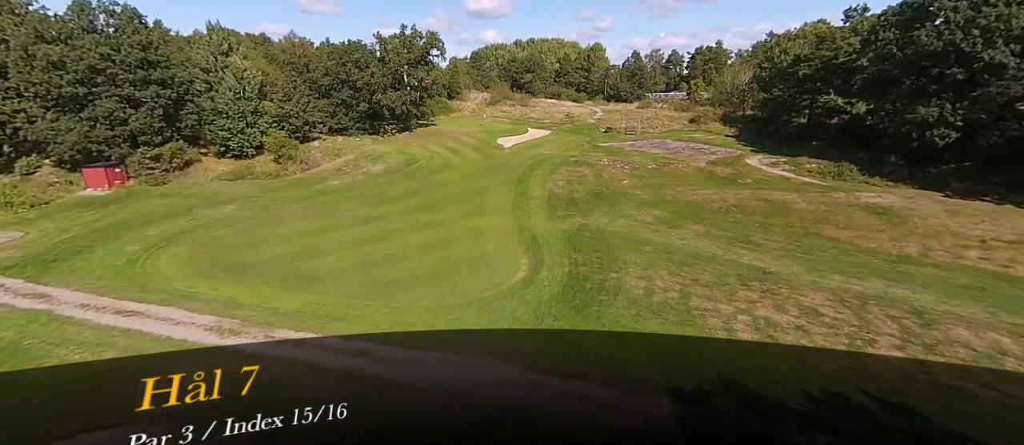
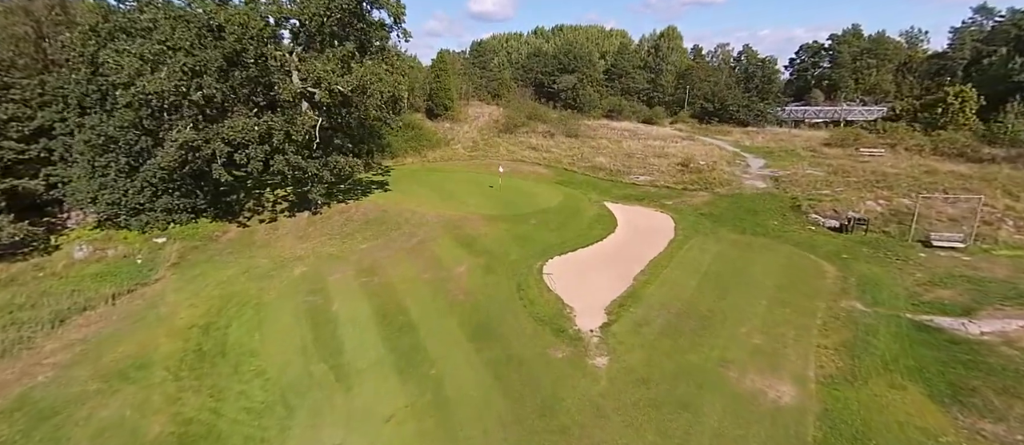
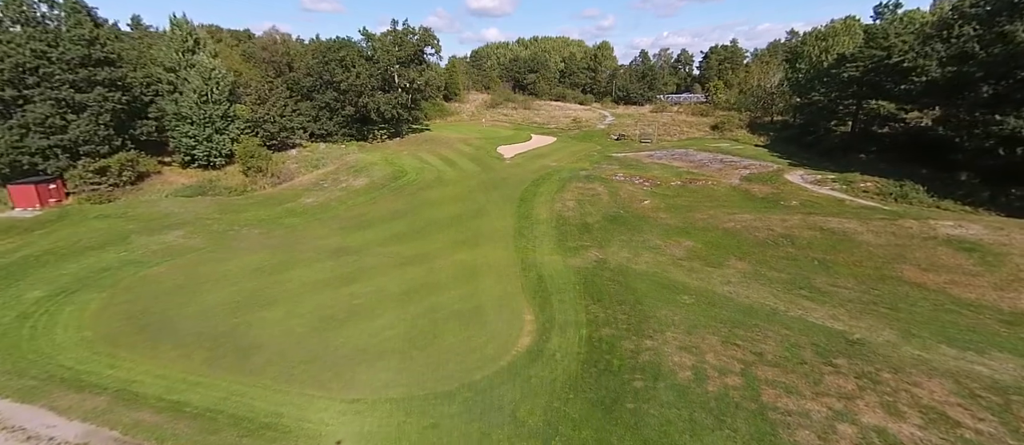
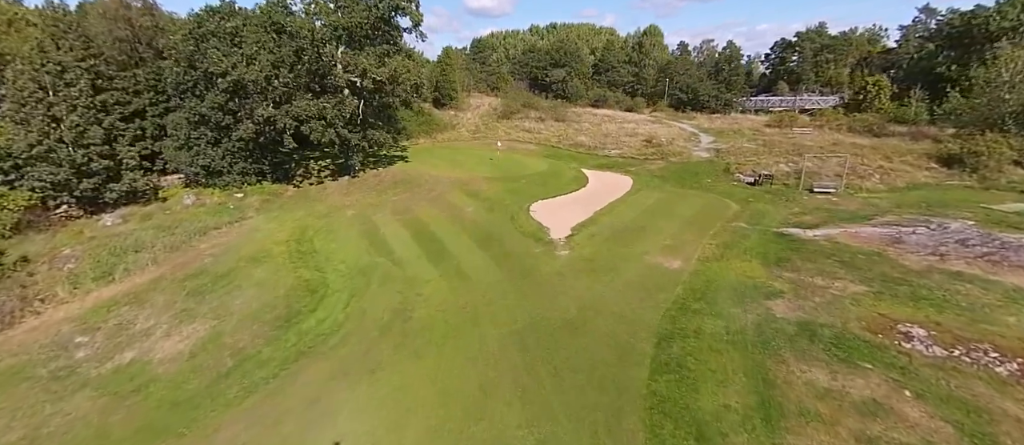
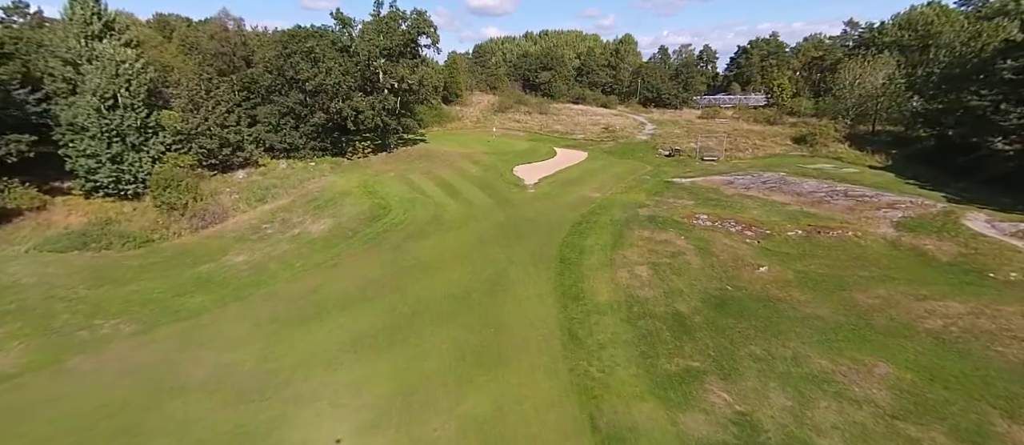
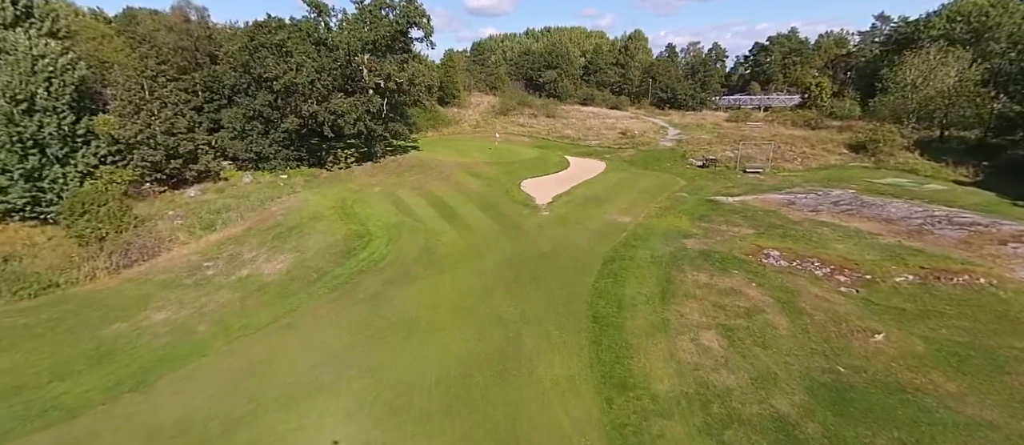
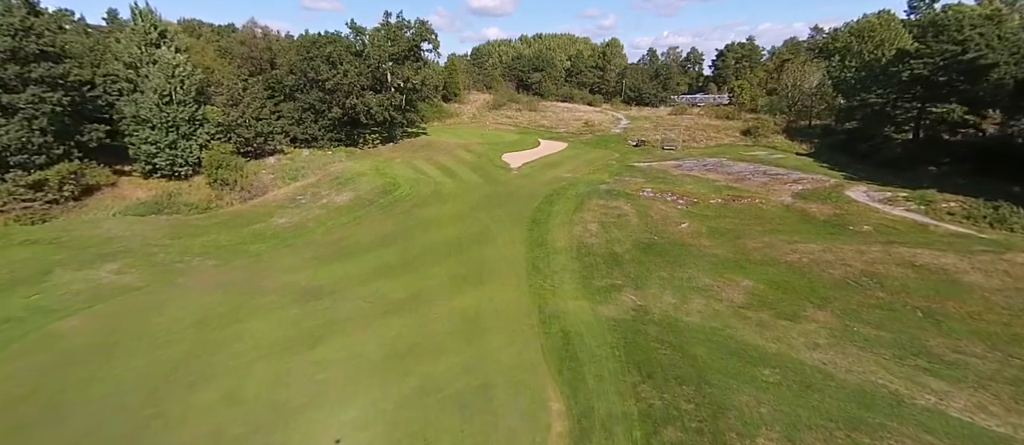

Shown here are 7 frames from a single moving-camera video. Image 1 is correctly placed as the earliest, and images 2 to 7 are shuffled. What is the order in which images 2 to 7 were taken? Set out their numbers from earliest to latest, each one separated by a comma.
3, 7, 5, 6, 4, 2
